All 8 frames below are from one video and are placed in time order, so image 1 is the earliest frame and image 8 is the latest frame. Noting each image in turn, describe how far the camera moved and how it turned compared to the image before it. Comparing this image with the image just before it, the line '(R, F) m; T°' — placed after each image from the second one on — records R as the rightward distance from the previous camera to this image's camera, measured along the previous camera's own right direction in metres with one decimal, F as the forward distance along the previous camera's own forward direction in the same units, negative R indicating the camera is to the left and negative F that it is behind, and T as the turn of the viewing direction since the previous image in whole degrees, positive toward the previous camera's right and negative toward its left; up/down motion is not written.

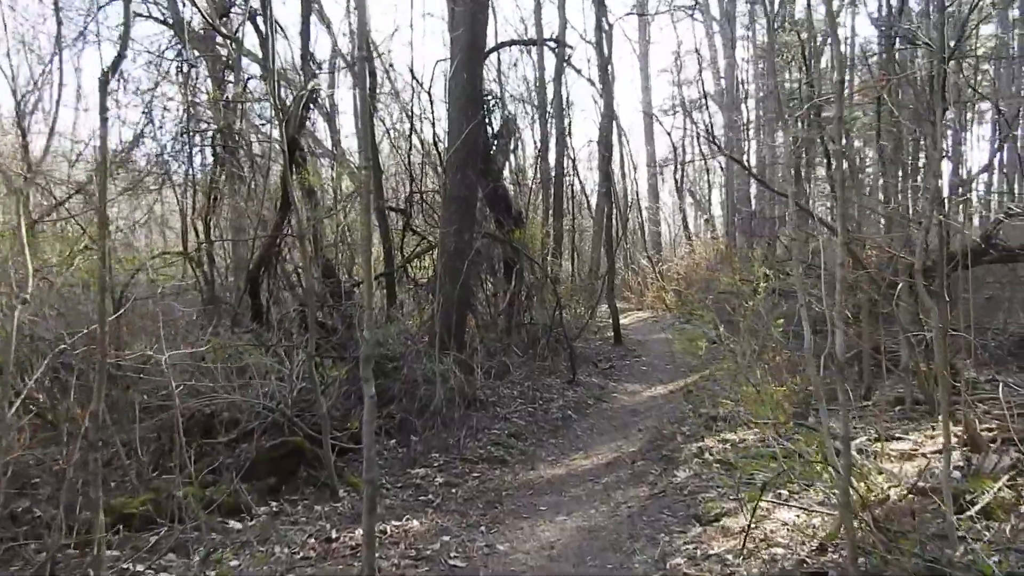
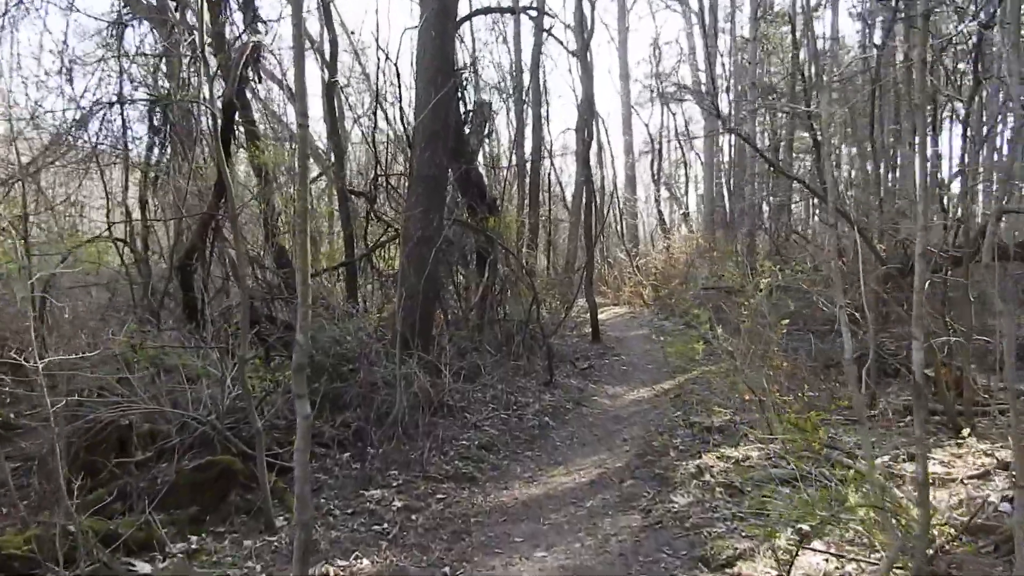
(0.0, +0.8) m; +2°
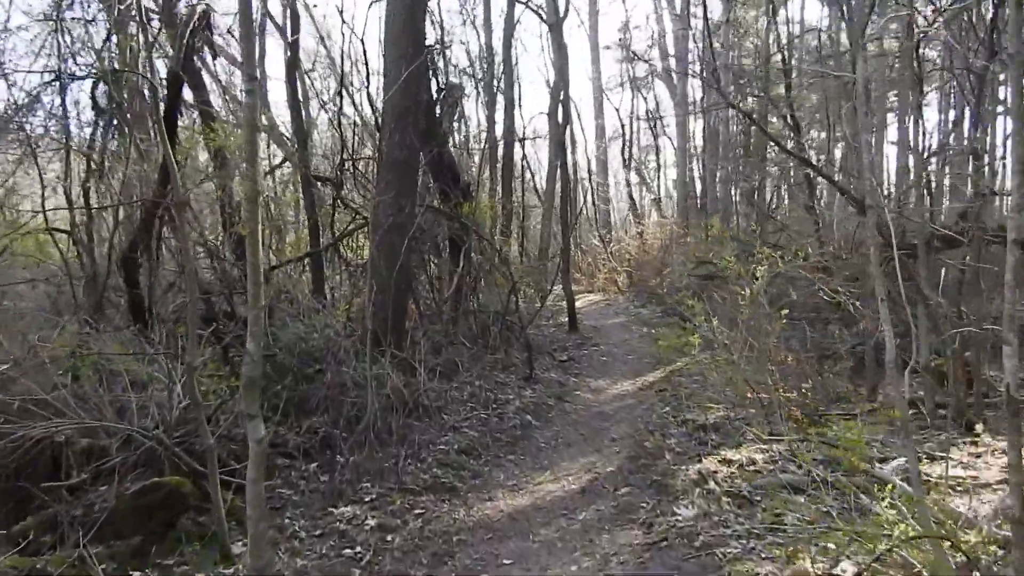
(-0.1, +0.5) m; +2°
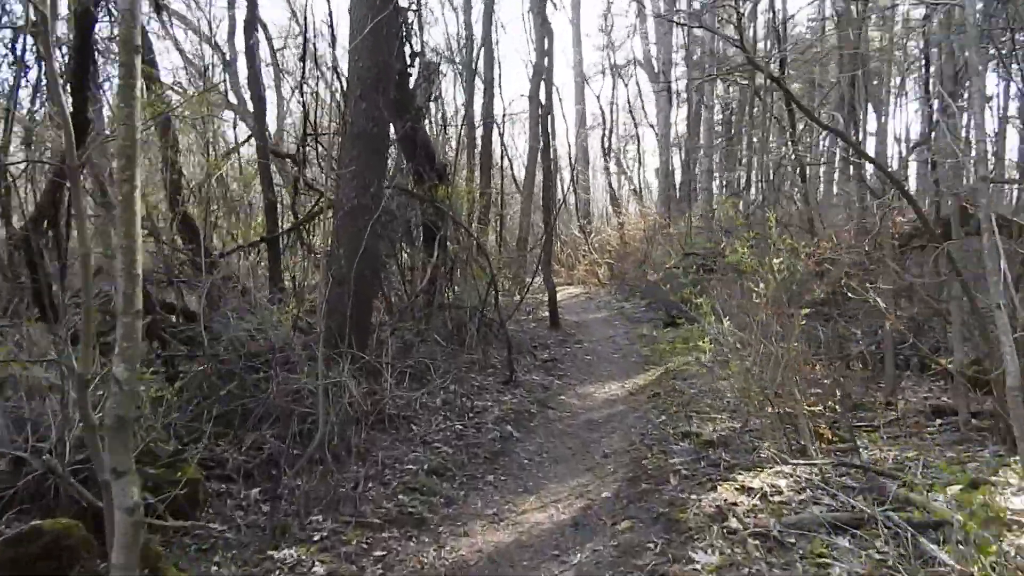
(0.0, +0.8) m; +2°
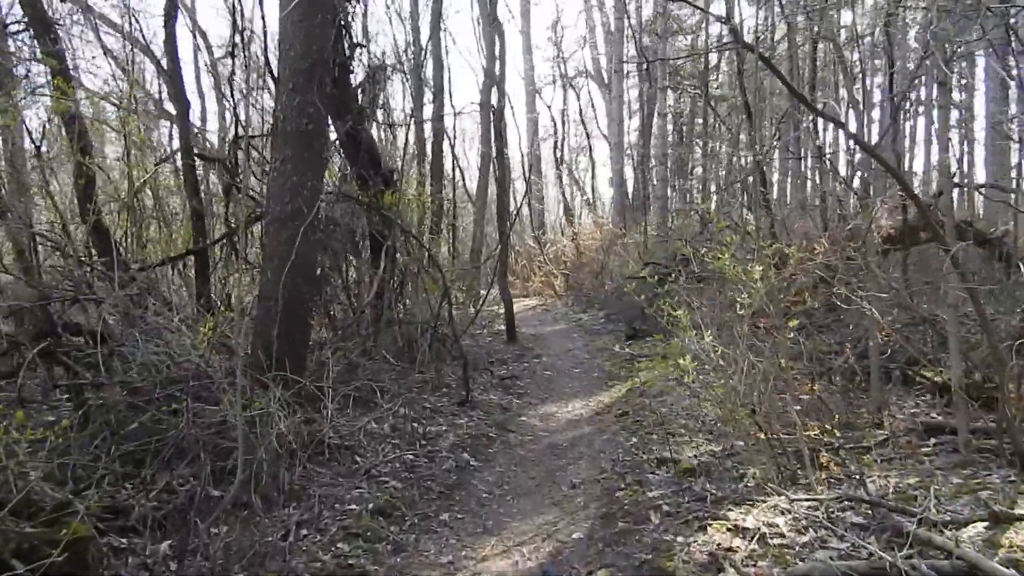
(0.0, +0.6) m; +3°
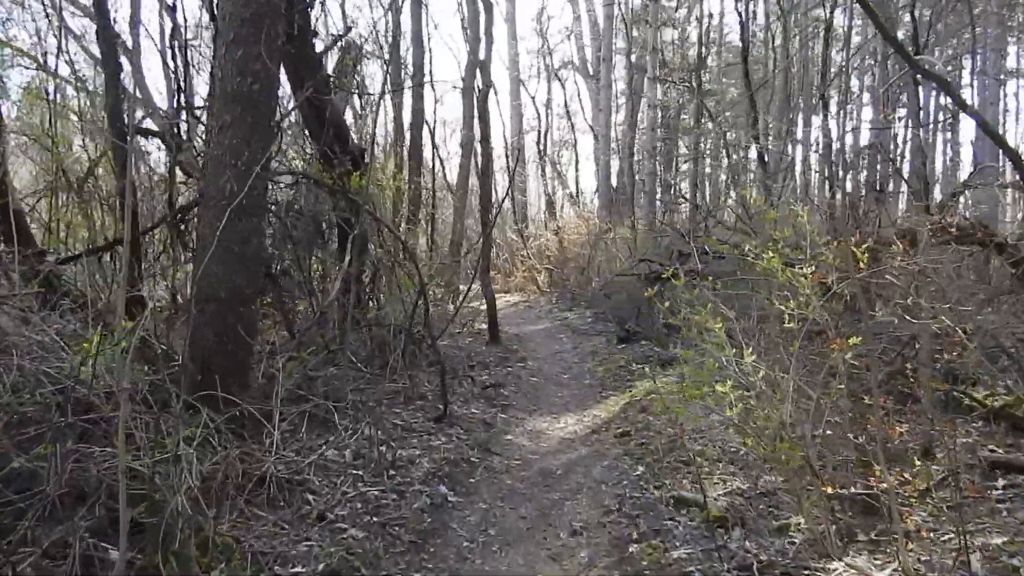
(-0.1, +1.0) m; +1°
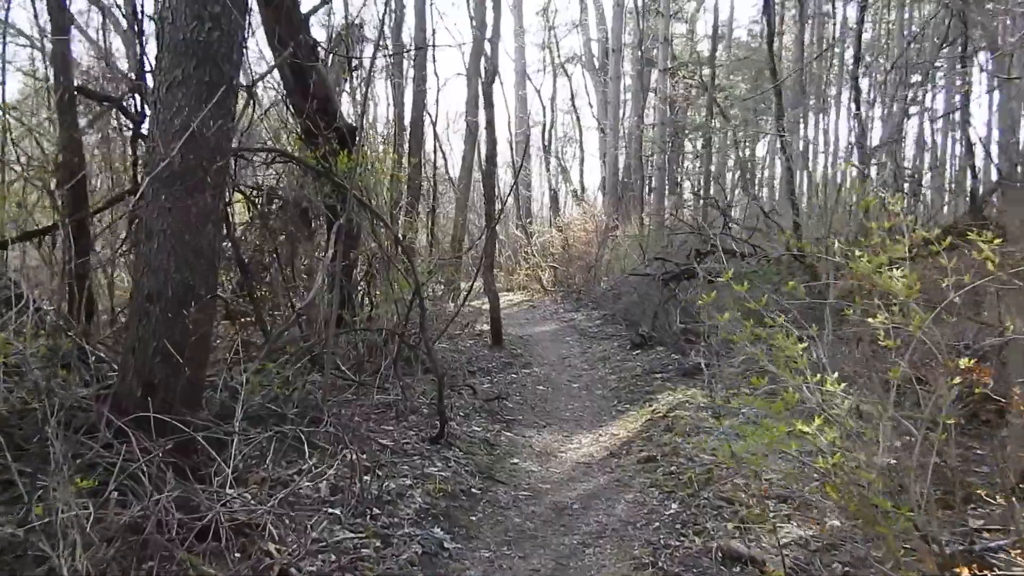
(-0.1, +0.8) m; 0°
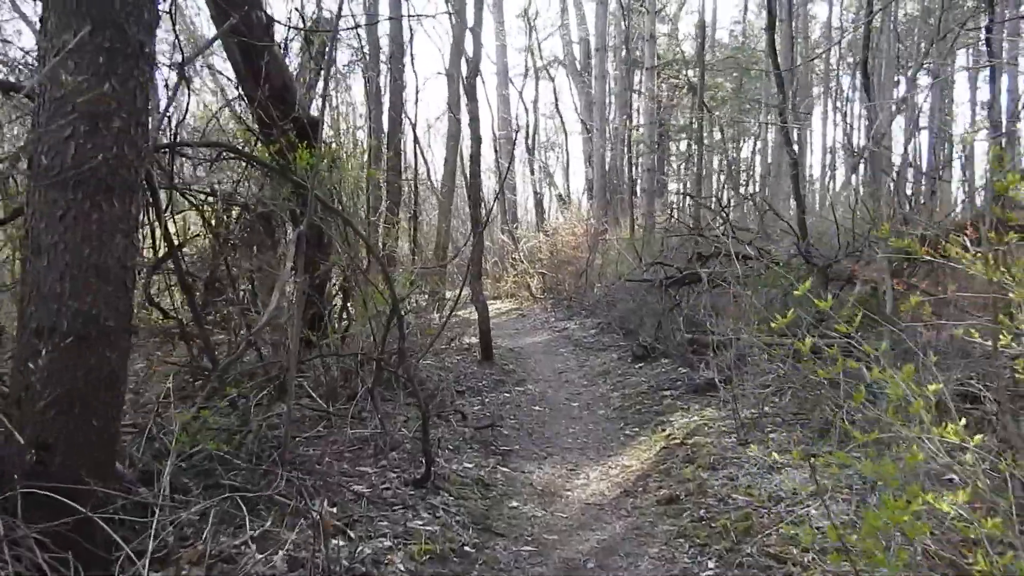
(0.0, +0.8) m; +1°
